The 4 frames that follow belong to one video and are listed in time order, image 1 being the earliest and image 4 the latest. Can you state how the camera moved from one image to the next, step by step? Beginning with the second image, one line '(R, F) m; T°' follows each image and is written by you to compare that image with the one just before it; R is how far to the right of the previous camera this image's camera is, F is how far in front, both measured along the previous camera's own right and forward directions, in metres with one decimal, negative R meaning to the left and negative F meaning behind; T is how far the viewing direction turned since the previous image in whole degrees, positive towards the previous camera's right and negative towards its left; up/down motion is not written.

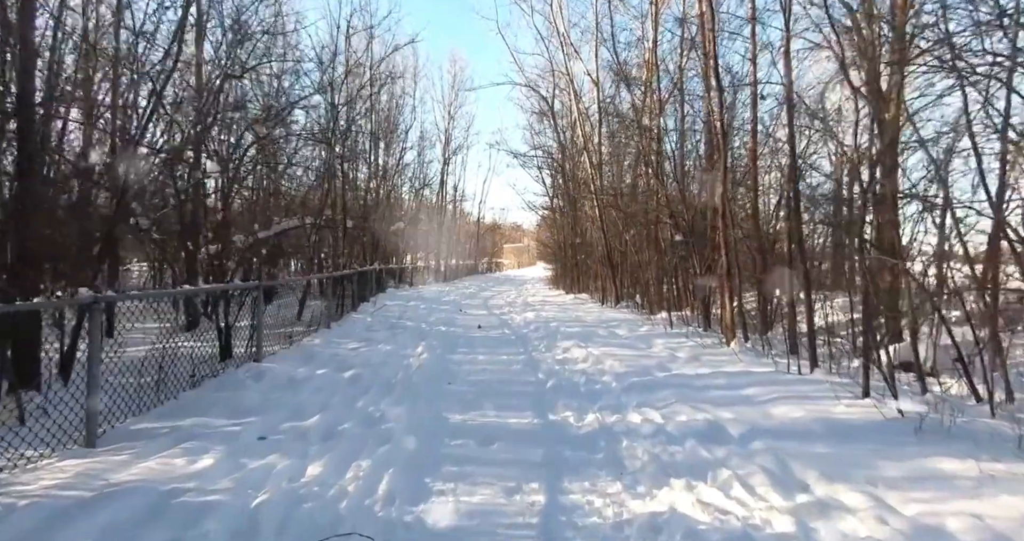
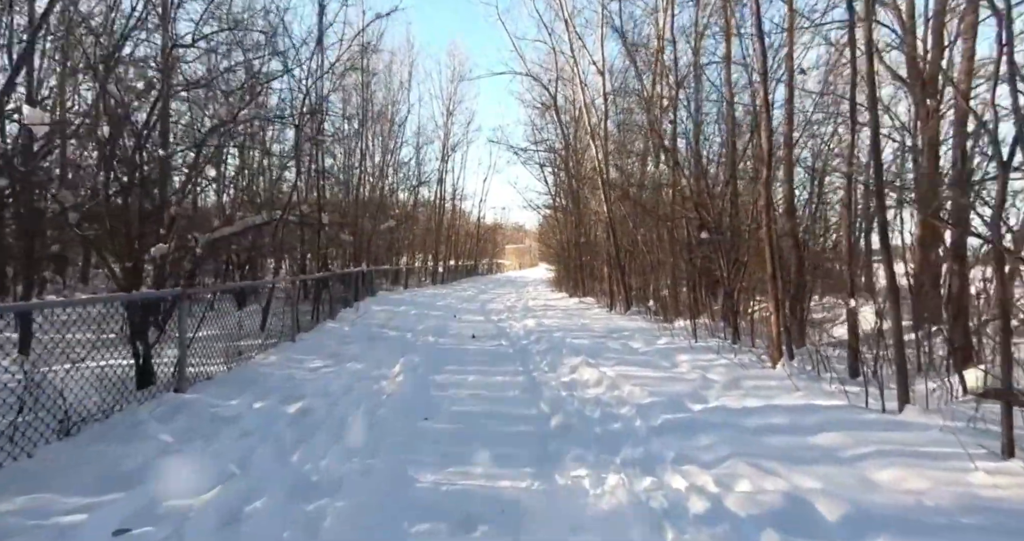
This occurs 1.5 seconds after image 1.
(+0.1, +1.2) m; 0°
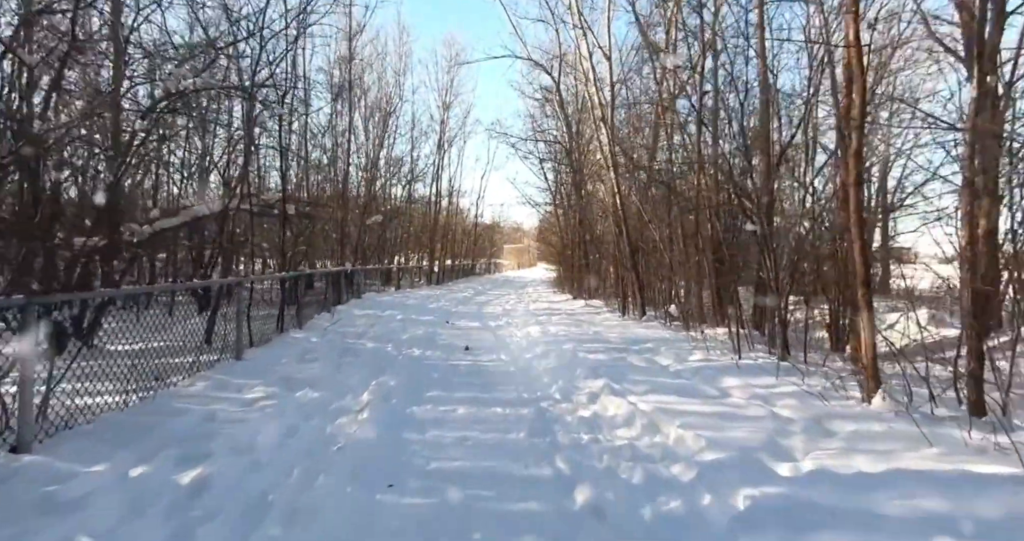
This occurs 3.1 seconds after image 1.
(0.0, +1.4) m; 0°
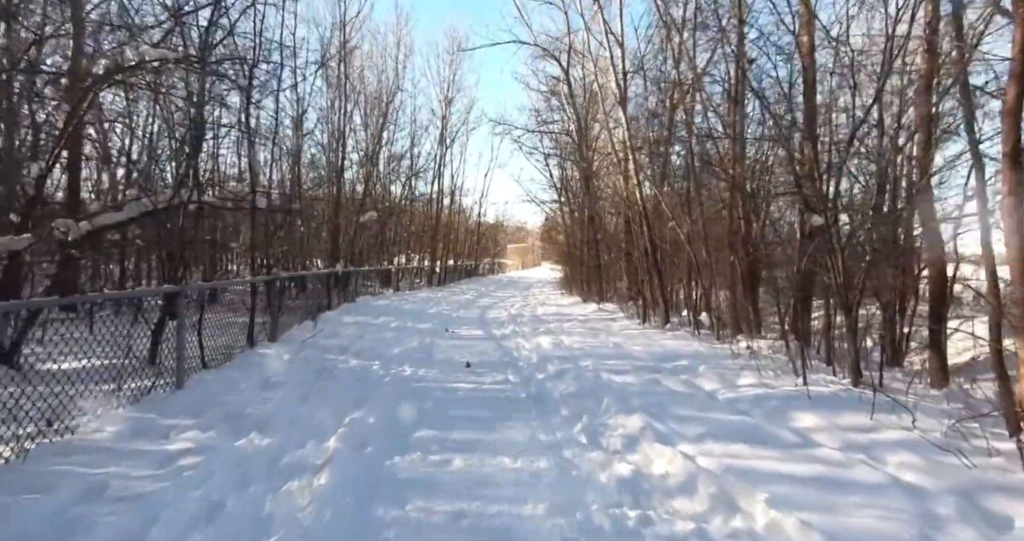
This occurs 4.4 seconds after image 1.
(-0.1, +1.1) m; 0°
